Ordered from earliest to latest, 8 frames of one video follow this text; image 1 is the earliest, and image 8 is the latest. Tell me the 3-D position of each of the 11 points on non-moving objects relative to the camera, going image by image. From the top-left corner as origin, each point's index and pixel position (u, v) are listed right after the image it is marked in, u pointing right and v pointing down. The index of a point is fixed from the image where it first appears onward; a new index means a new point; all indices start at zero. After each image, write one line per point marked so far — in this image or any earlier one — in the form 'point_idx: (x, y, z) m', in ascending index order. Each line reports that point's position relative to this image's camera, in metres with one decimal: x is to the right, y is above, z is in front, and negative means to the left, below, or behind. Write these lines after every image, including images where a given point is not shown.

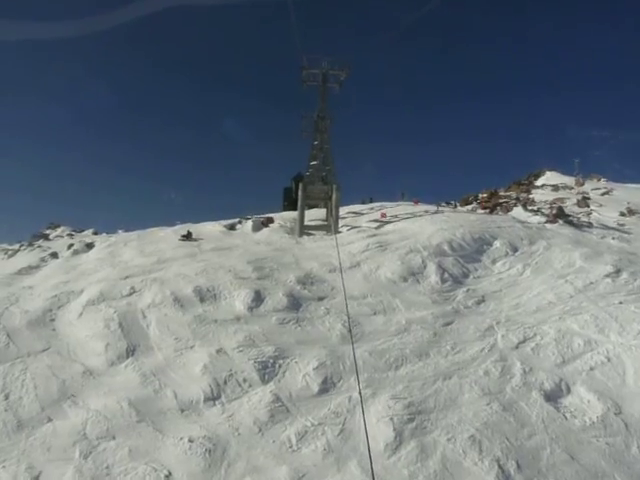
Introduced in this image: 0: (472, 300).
0: (+5.4, -2.2, +19.4) m
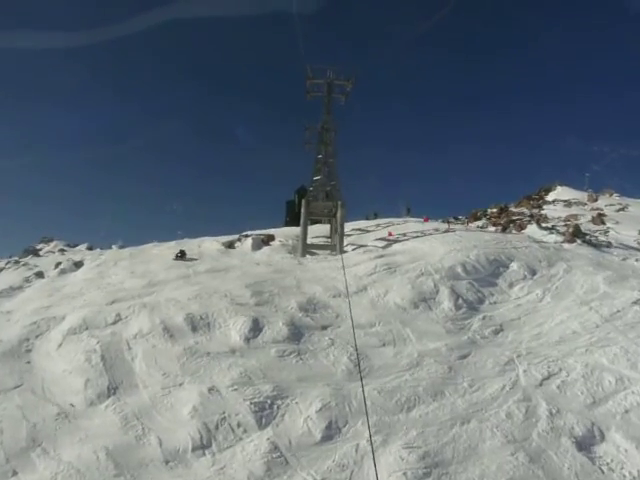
0: (+5.5, -2.9, +17.8) m
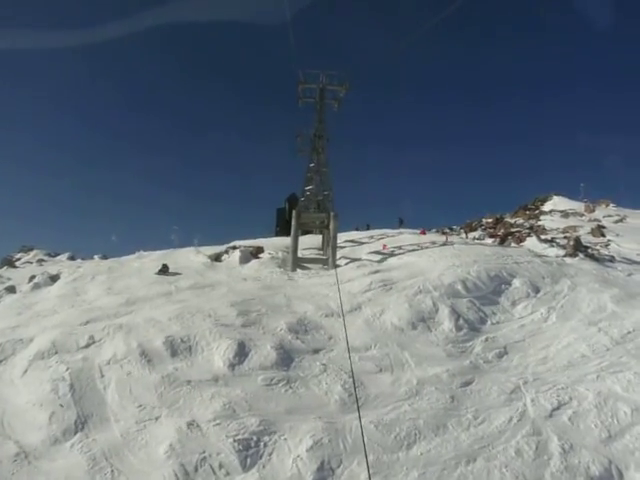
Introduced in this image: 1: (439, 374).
0: (+5.2, -3.5, +16.6) m
1: (+3.3, -3.8, +15.2) m
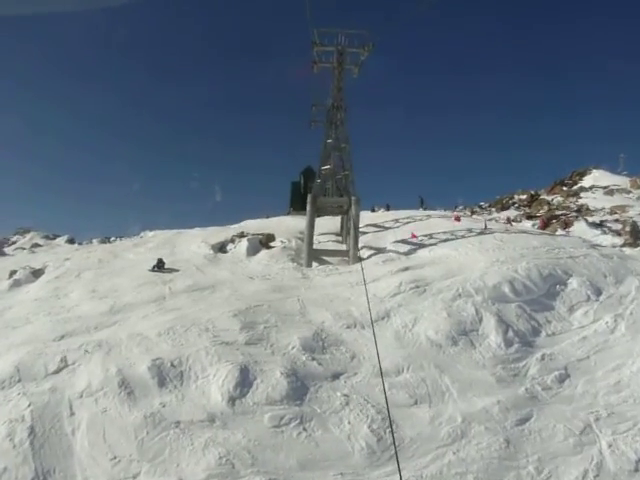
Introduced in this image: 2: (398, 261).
0: (+5.8, -3.4, +13.5) m
1: (+3.8, -3.8, +12.3) m
2: (+2.7, -0.7, +18.5) m
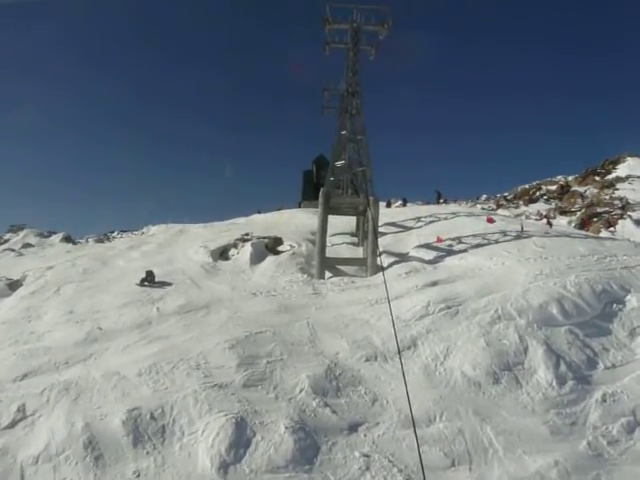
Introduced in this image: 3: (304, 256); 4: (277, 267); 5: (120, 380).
0: (+6.0, -3.8, +11.1) m
1: (+4.1, -4.2, +9.9) m
2: (+3.0, -1.0, +16.0) m
3: (-0.6, -0.5, +18.8) m
4: (-1.4, -0.8, +17.5) m
5: (-4.1, -2.8, +11.1) m
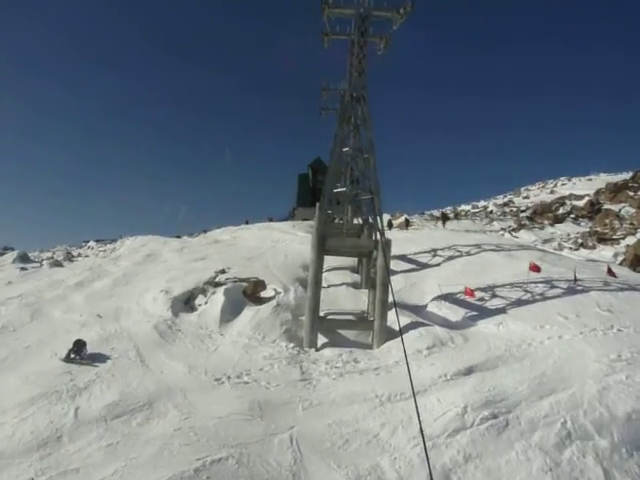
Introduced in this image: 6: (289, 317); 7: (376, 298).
0: (+5.8, -5.2, +6.9) m
1: (+3.9, -5.6, +5.7) m
2: (+2.8, -2.3, +11.8) m
3: (-0.8, -1.8, +14.6) m
4: (-1.6, -2.1, +13.3) m
5: (-4.3, -4.1, +6.8) m
6: (-0.8, -1.9, +14.2) m
7: (+1.4, -1.3, +13.3) m
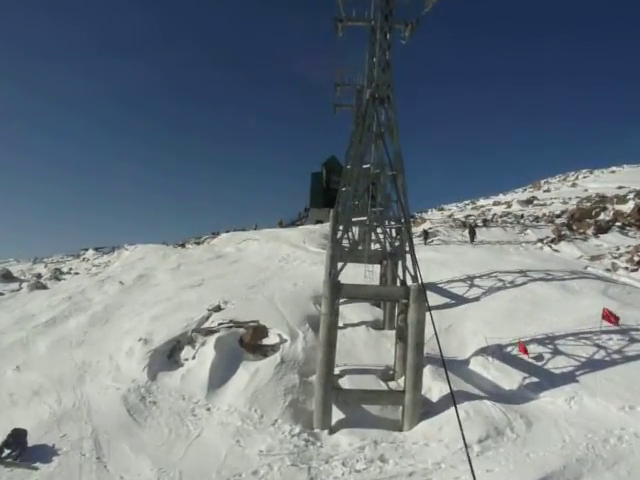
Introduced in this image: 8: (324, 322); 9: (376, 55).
0: (+6.0, -6.1, +3.8) m
1: (+4.0, -6.6, +2.6) m
2: (+3.1, -3.2, +8.7) m
3: (-0.4, -2.7, +11.6) m
4: (-1.3, -3.0, +10.3) m
5: (-4.1, -5.1, +4.0) m
6: (-0.5, -2.8, +11.2) m
7: (+1.7, -2.2, +10.3) m
8: (+0.1, -1.4, +11.0) m
9: (+1.3, +4.1, +12.1) m
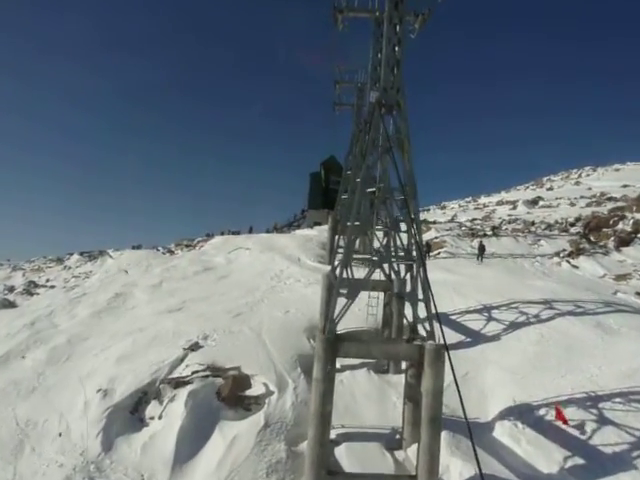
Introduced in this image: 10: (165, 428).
0: (+5.8, -6.9, +1.8) m
1: (+3.8, -7.4, +0.6) m
2: (+2.9, -3.9, +6.7) m
3: (-0.6, -3.4, +9.6) m
4: (-1.4, -3.7, +8.3) m
5: (-4.3, -5.8, +2.0) m
6: (-0.6, -3.5, +9.2) m
7: (+1.5, -2.9, +8.2) m
8: (-0.1, -2.1, +9.0) m
9: (+1.2, +3.4, +9.9) m
10: (-2.7, -3.2, +9.6) m
